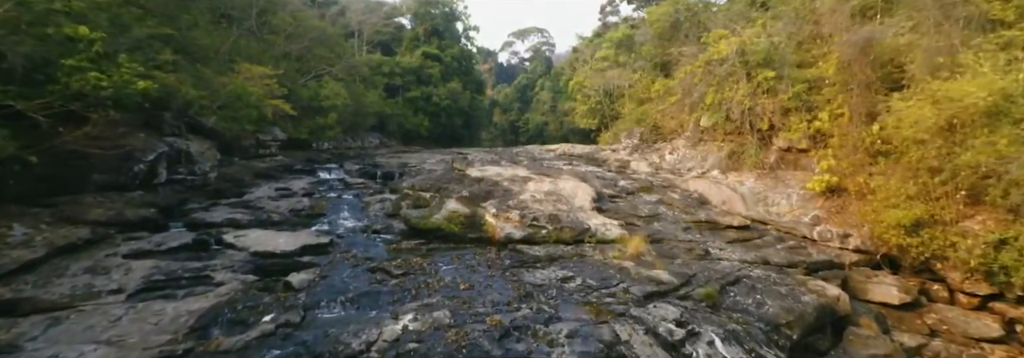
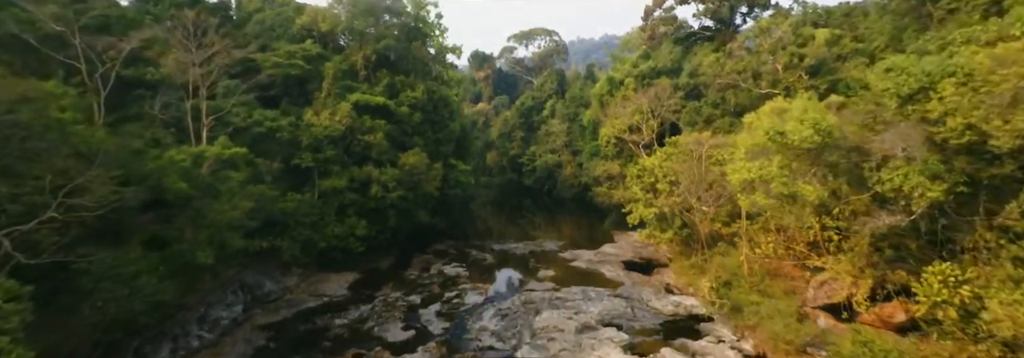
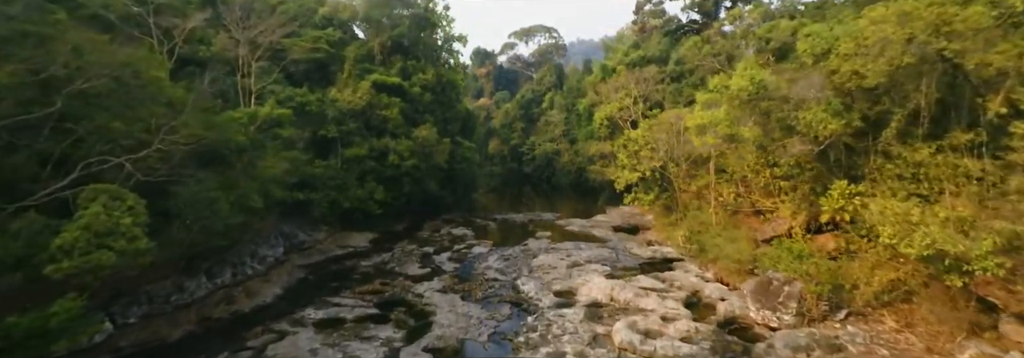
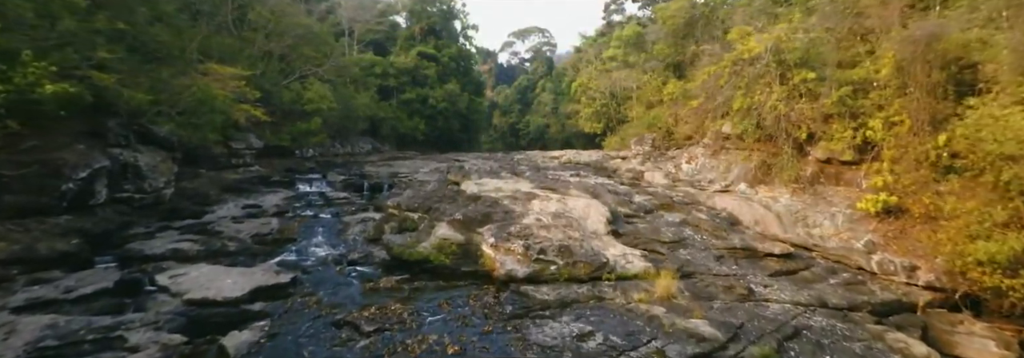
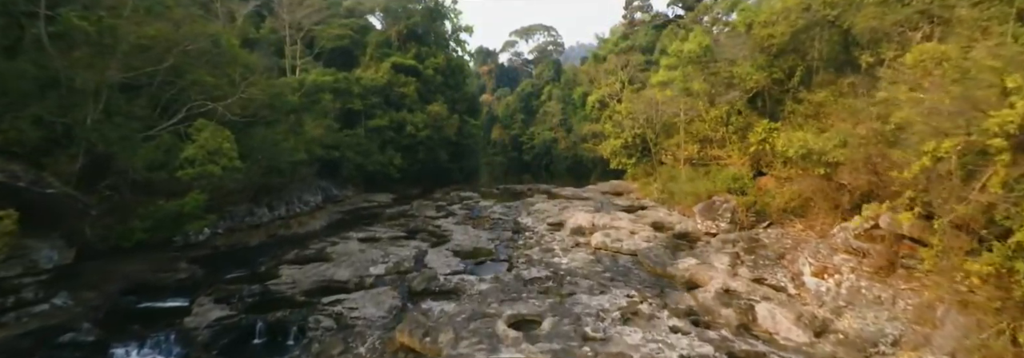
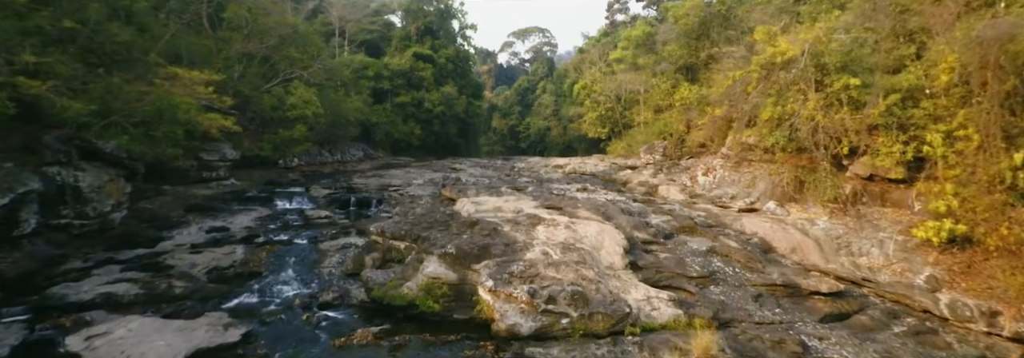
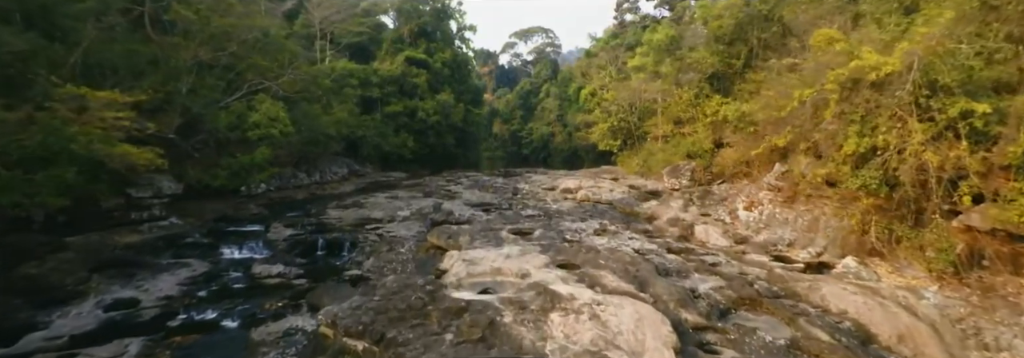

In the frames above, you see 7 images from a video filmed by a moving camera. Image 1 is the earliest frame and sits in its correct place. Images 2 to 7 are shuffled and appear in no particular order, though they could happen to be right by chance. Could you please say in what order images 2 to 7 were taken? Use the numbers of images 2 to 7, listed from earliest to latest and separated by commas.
4, 6, 7, 5, 3, 2
